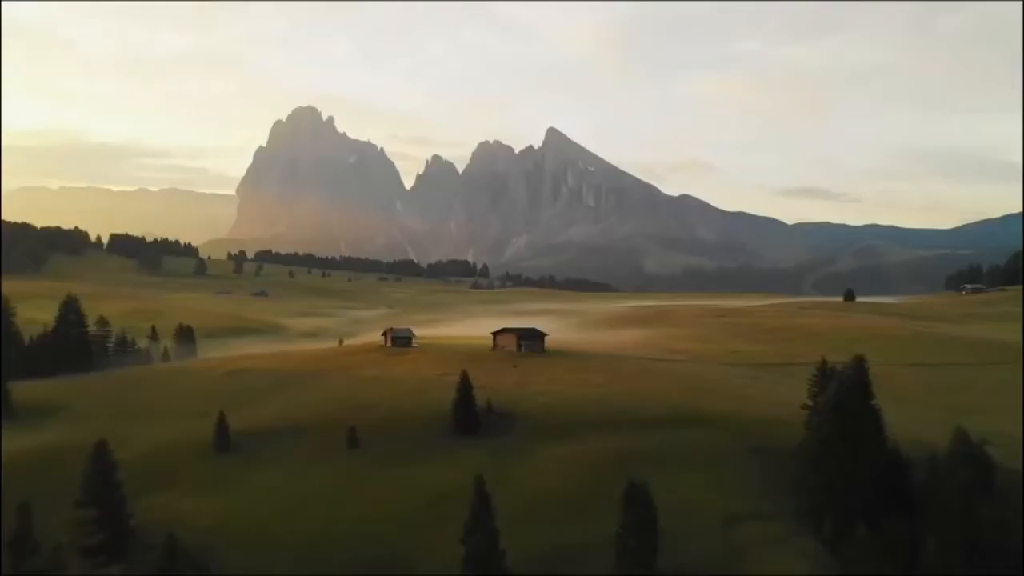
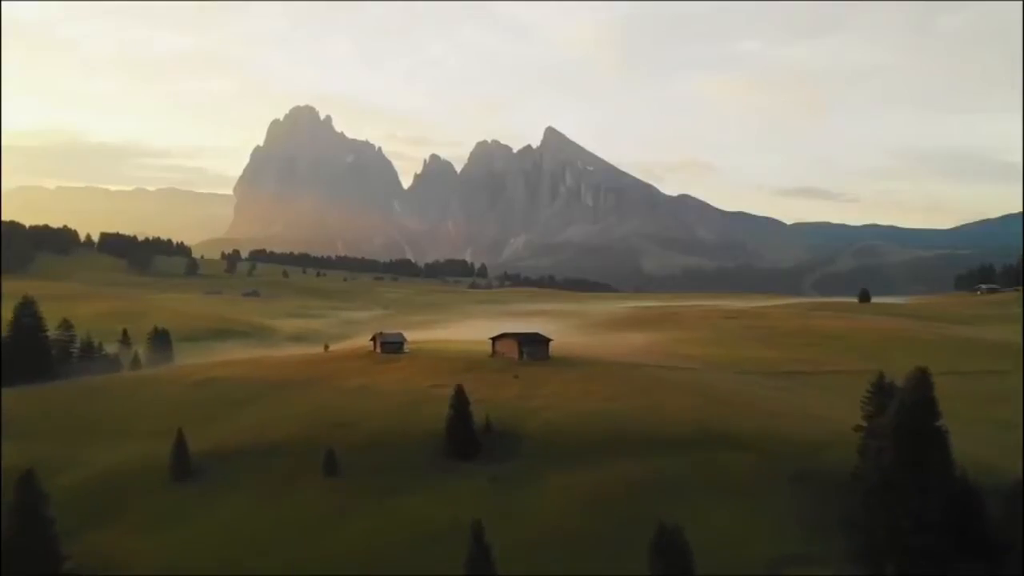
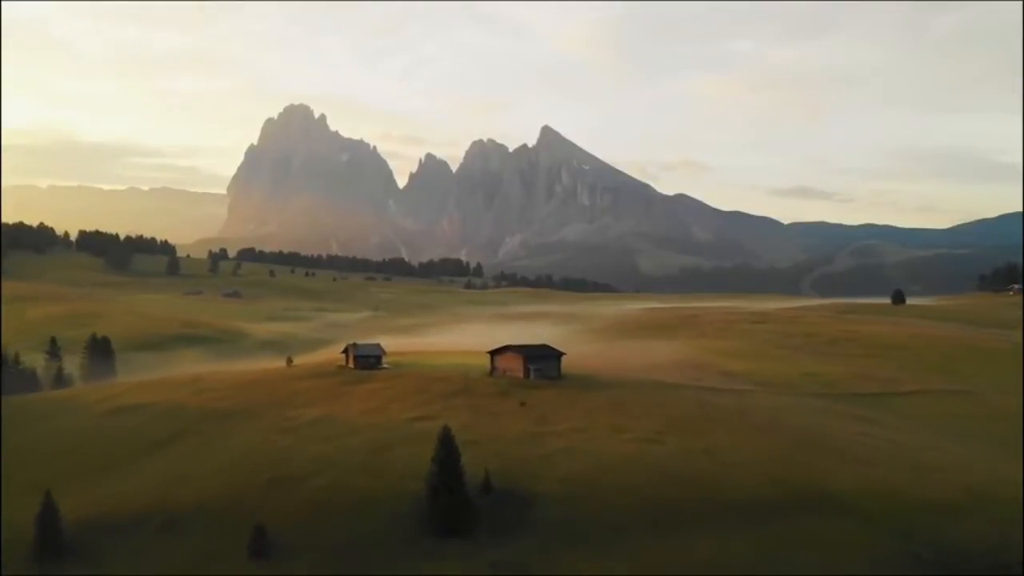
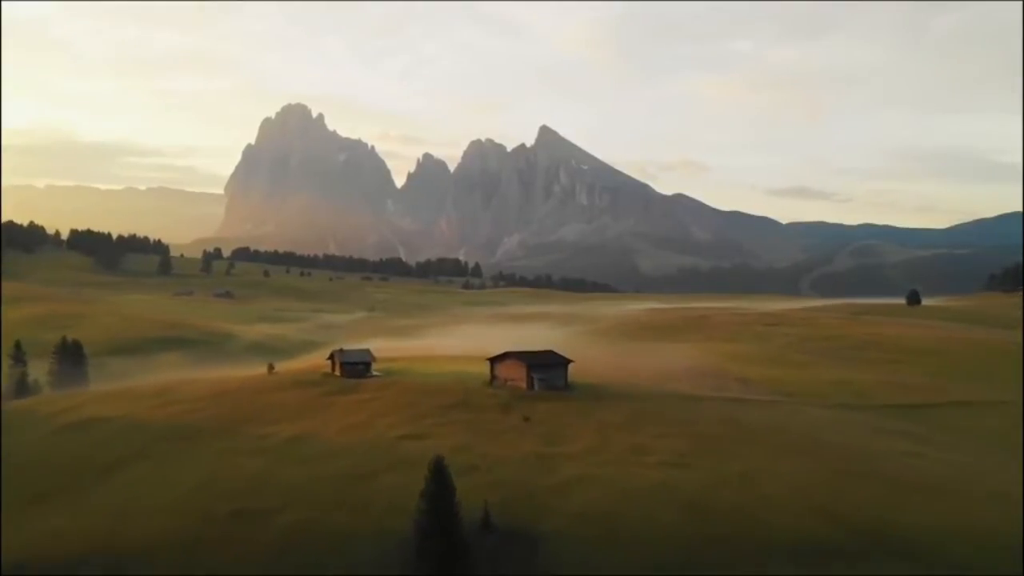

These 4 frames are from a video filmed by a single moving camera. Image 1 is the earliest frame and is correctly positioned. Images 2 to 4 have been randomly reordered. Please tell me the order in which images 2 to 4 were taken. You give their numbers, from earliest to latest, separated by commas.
2, 3, 4
